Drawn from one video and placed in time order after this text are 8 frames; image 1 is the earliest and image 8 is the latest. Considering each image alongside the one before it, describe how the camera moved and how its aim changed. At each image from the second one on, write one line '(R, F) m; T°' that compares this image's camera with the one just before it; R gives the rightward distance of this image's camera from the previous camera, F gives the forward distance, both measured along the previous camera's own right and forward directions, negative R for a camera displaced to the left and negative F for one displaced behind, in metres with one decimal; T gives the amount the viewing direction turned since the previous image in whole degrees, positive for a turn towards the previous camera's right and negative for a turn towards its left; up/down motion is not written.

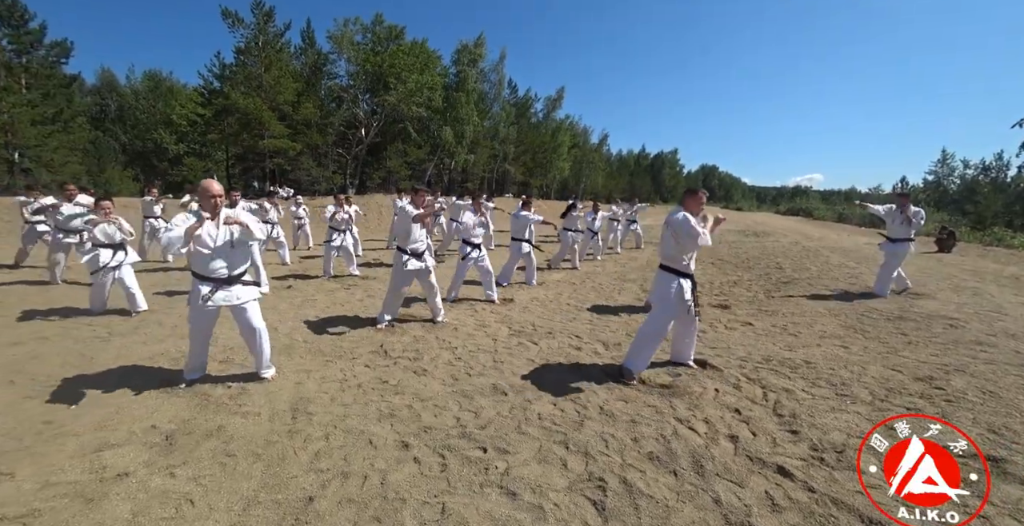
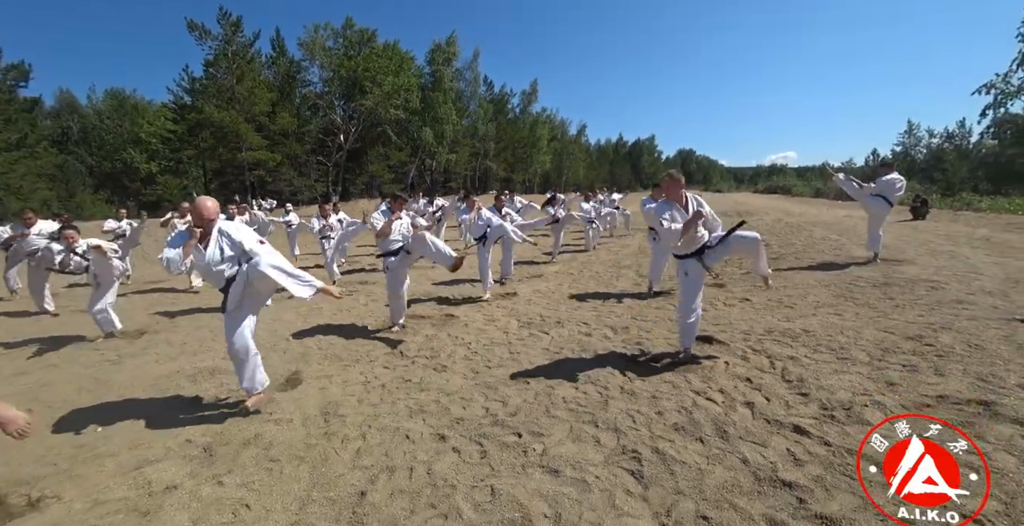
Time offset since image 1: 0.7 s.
(-0.3, -0.1) m; +2°
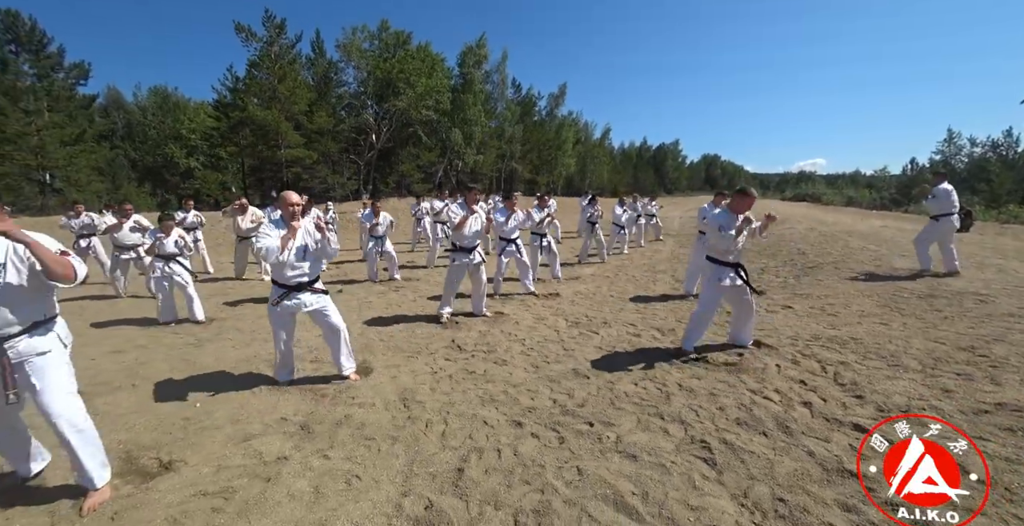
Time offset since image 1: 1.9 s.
(-0.5, -0.3) m; -2°
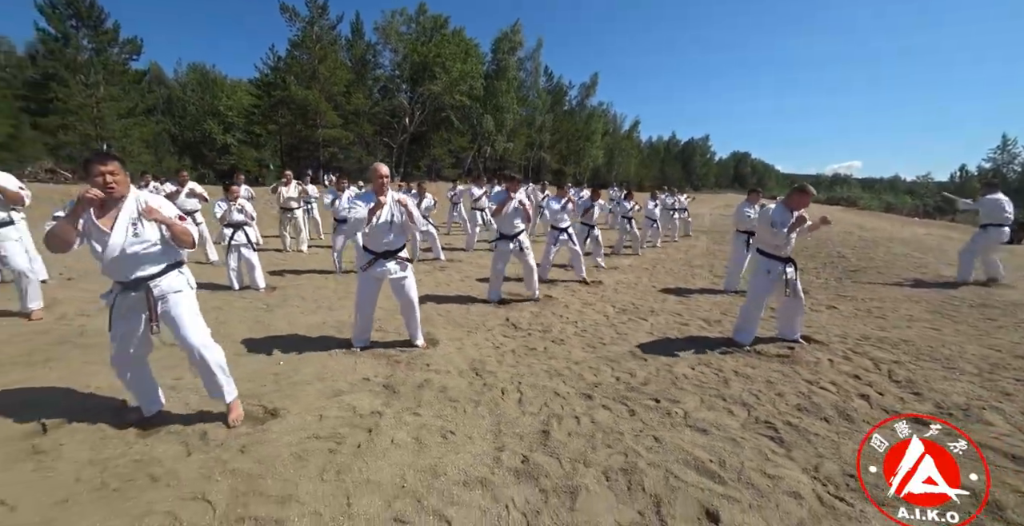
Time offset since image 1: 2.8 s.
(-0.6, -0.3) m; -2°
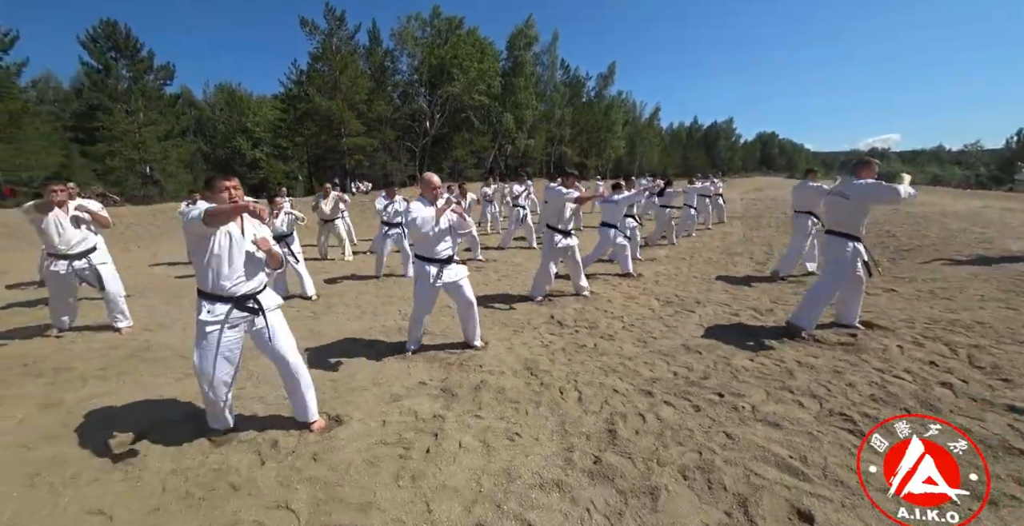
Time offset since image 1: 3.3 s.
(-0.3, 0.0) m; -3°
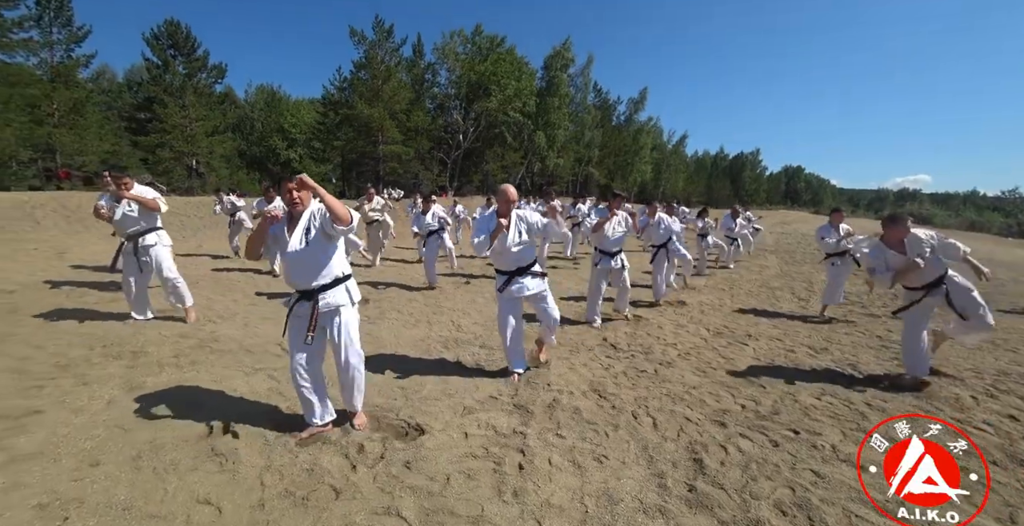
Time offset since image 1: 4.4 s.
(-0.7, -0.1) m; -1°
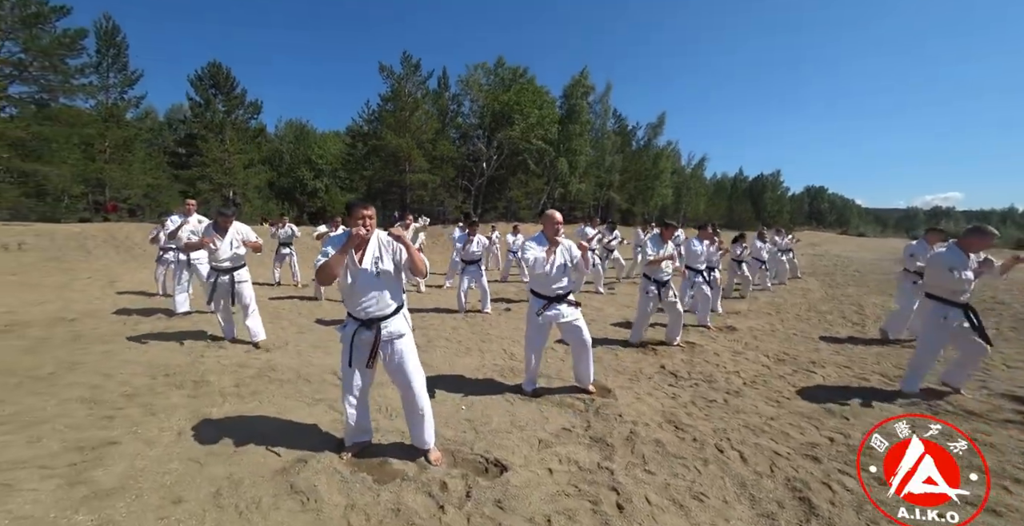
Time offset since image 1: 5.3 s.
(-0.6, 0.0) m; -2°
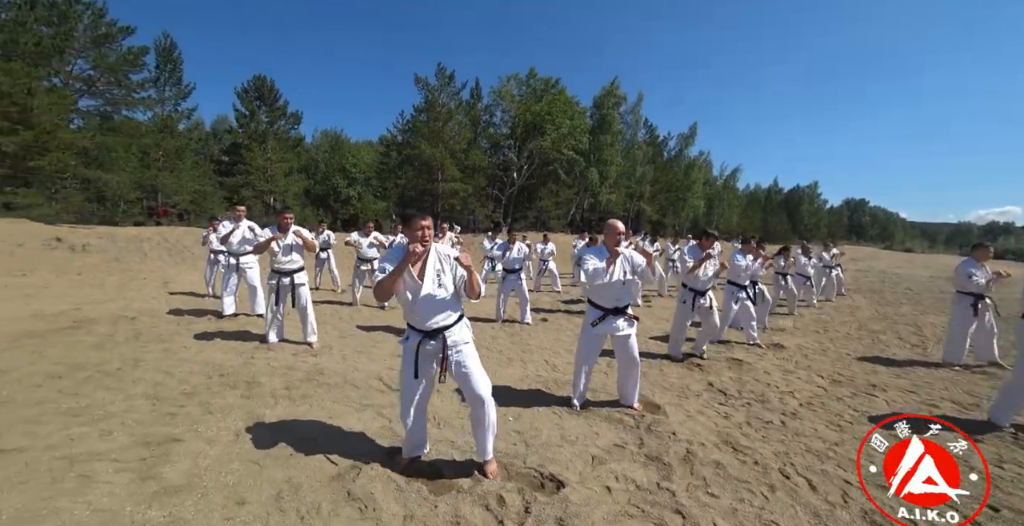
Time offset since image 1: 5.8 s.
(-0.3, 0.0) m; -3°
